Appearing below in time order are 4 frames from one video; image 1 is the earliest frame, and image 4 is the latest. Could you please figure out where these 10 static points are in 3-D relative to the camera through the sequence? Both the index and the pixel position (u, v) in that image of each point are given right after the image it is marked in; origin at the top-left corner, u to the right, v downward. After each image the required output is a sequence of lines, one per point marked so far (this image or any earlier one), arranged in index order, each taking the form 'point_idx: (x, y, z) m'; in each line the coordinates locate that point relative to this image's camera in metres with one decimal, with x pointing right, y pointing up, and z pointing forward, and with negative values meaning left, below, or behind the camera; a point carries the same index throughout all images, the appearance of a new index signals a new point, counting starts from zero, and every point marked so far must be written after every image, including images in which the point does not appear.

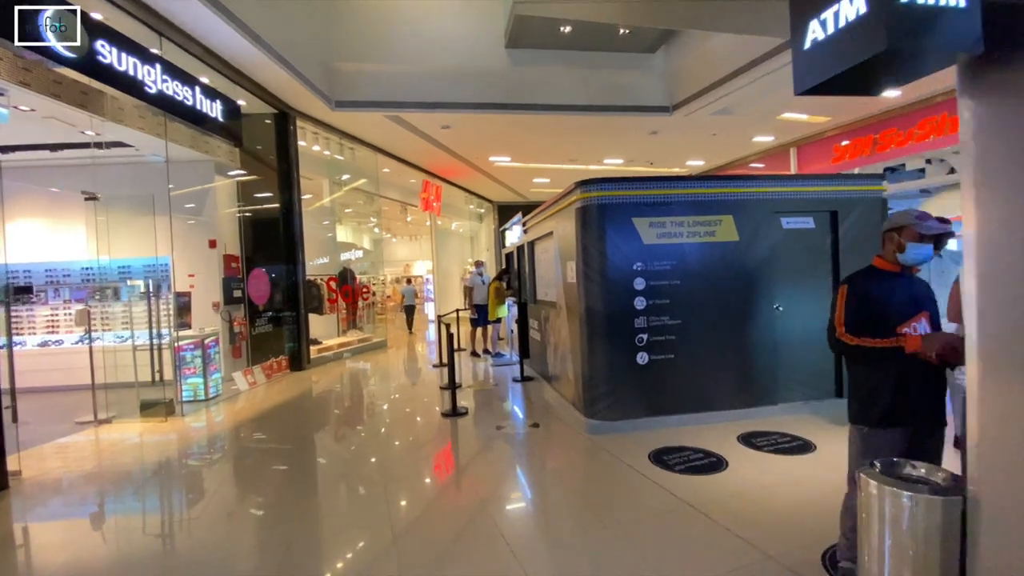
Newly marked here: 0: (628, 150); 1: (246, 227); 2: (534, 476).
0: (+2.7, +3.2, +11.2) m
1: (-4.2, +1.0, +7.6) m
2: (+0.2, -1.5, +3.8) m
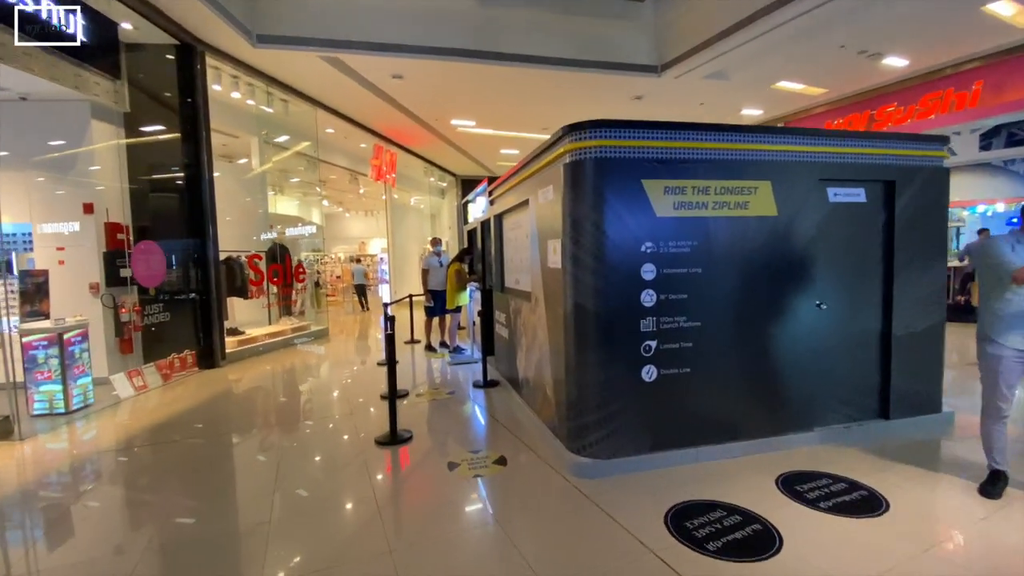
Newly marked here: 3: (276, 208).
0: (+2.0, +3.5, +10.0) m
1: (-4.6, +1.3, +6.0) m
2: (-0.1, -1.4, +2.7) m
3: (-4.4, +1.5, +9.1) m
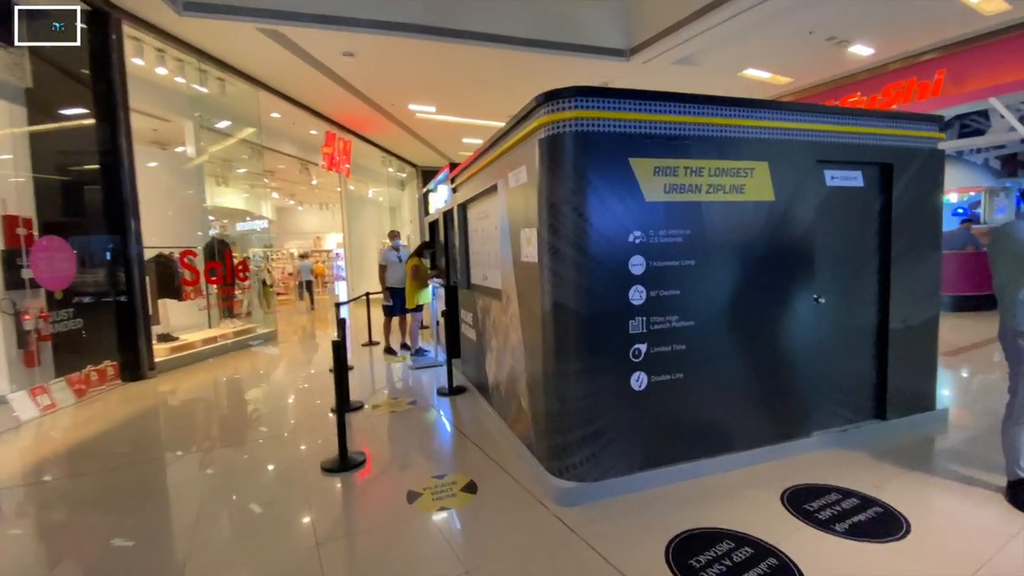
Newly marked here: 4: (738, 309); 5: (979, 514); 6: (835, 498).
0: (+1.2, +3.6, +9.7) m
1: (-5.0, +1.2, +5.2) m
2: (-0.2, -1.4, +2.2) m
3: (-5.0, +1.5, +8.3) m
4: (+1.4, -0.1, +2.9) m
5: (+2.4, -1.1, +2.5) m
6: (+1.7, -1.1, +2.6) m
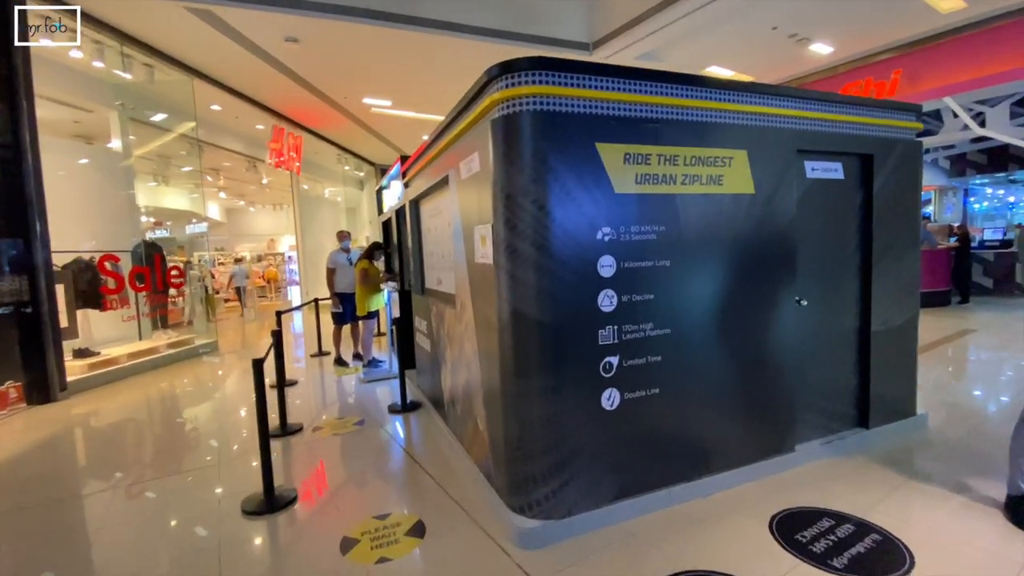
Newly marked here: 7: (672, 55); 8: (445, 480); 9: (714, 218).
0: (+0.5, +3.6, +9.4) m
1: (-5.4, +1.1, +4.5) m
2: (-0.4, -1.4, +1.8) m
3: (-5.6, +1.4, +7.6) m
4: (+1.1, -0.1, +2.6) m
5: (+2.2, -1.1, +2.2) m
6: (+1.5, -1.1, +2.3) m
7: (+2.6, +3.8, +7.8) m
8: (-0.4, -1.2, +3.1) m
9: (+1.0, +0.4, +2.5) m
